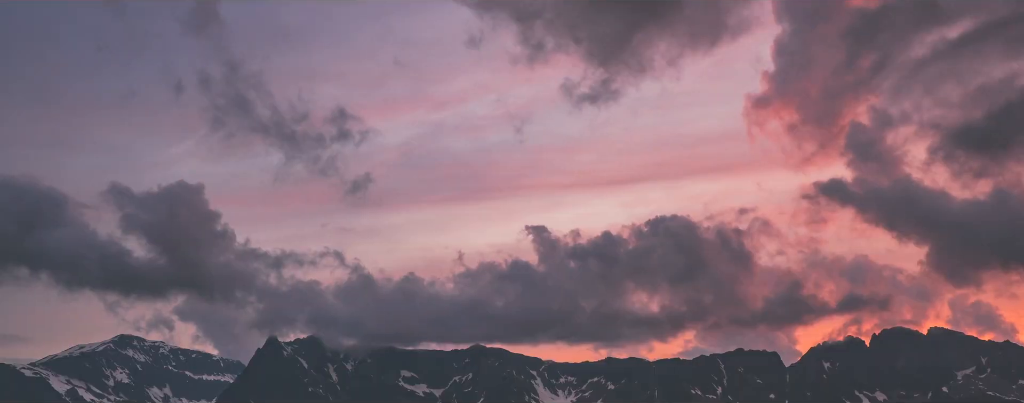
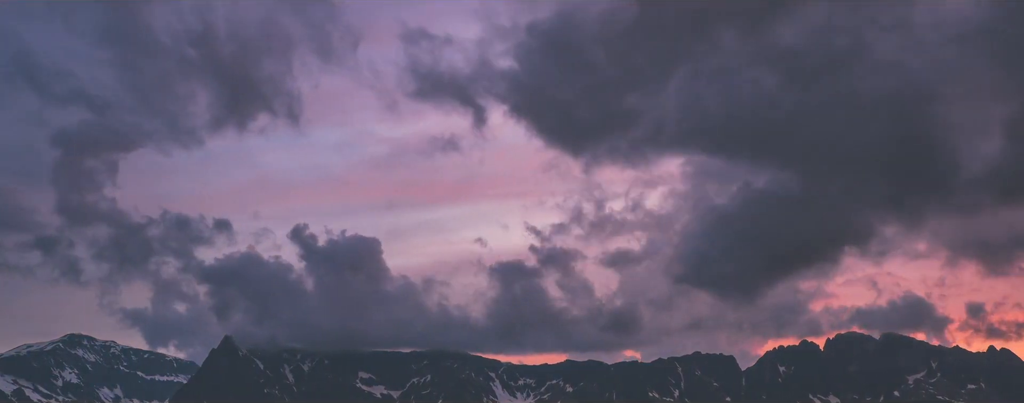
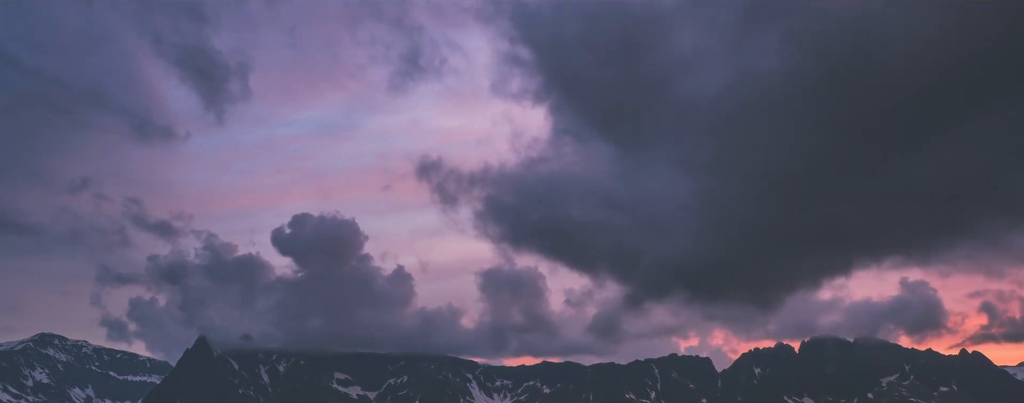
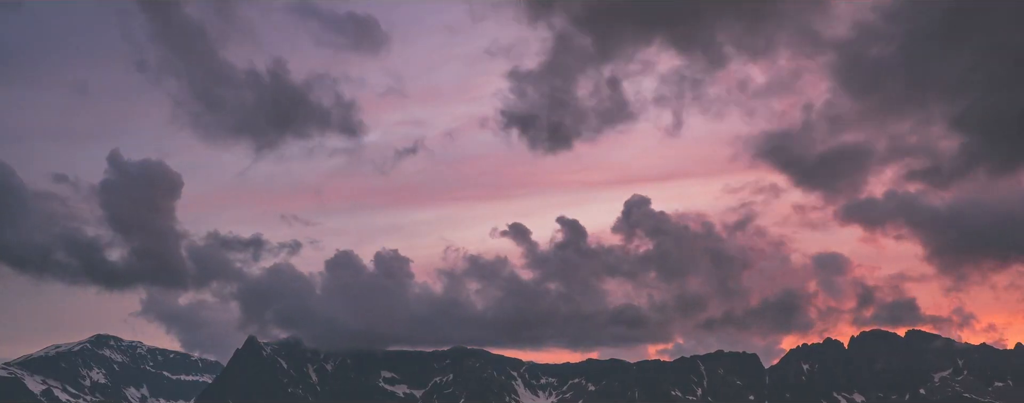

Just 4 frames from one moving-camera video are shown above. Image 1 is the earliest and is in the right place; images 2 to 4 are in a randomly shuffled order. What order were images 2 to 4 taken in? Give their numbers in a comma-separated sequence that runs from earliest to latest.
4, 2, 3
